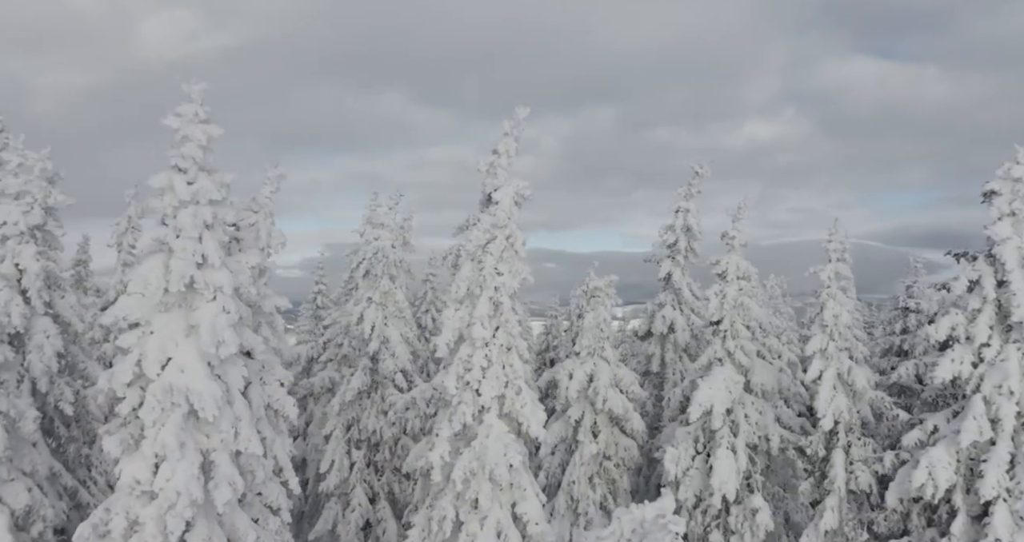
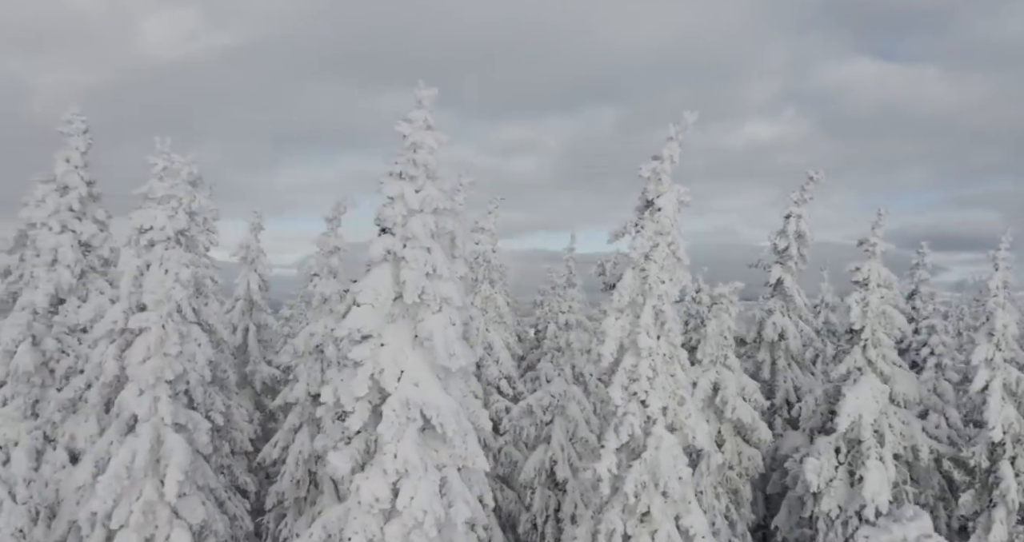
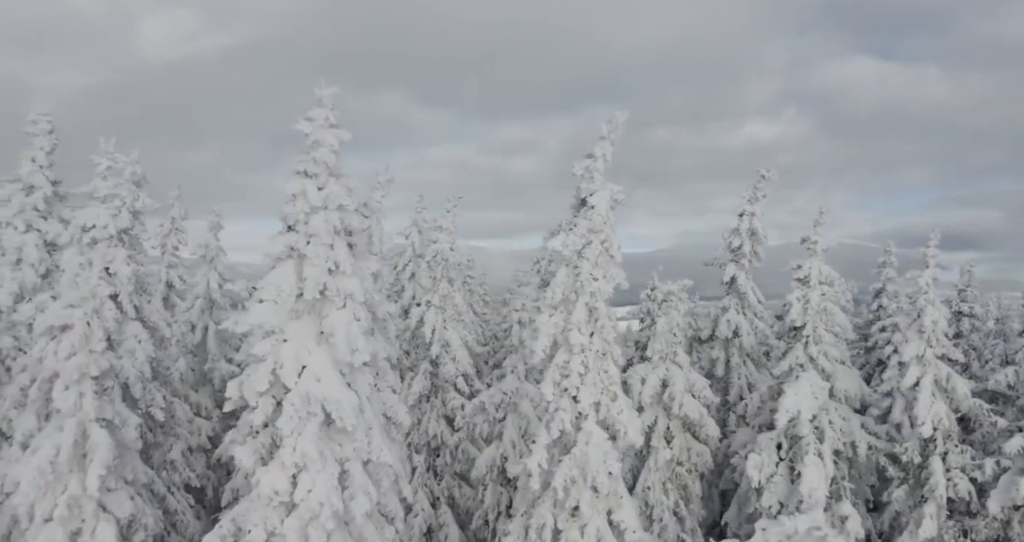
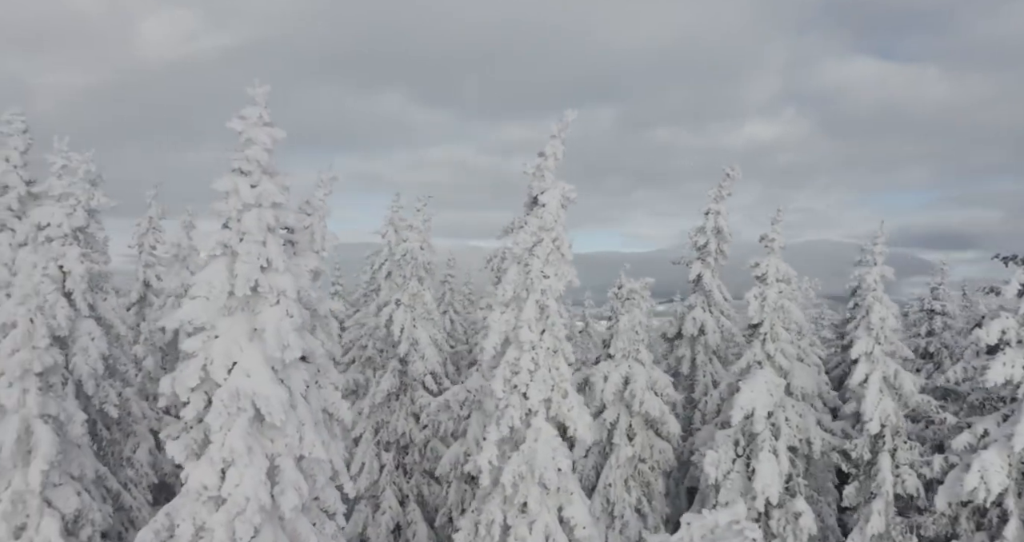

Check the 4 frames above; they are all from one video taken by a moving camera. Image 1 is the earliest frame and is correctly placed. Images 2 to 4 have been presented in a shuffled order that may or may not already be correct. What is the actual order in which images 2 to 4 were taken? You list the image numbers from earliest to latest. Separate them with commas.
4, 3, 2
